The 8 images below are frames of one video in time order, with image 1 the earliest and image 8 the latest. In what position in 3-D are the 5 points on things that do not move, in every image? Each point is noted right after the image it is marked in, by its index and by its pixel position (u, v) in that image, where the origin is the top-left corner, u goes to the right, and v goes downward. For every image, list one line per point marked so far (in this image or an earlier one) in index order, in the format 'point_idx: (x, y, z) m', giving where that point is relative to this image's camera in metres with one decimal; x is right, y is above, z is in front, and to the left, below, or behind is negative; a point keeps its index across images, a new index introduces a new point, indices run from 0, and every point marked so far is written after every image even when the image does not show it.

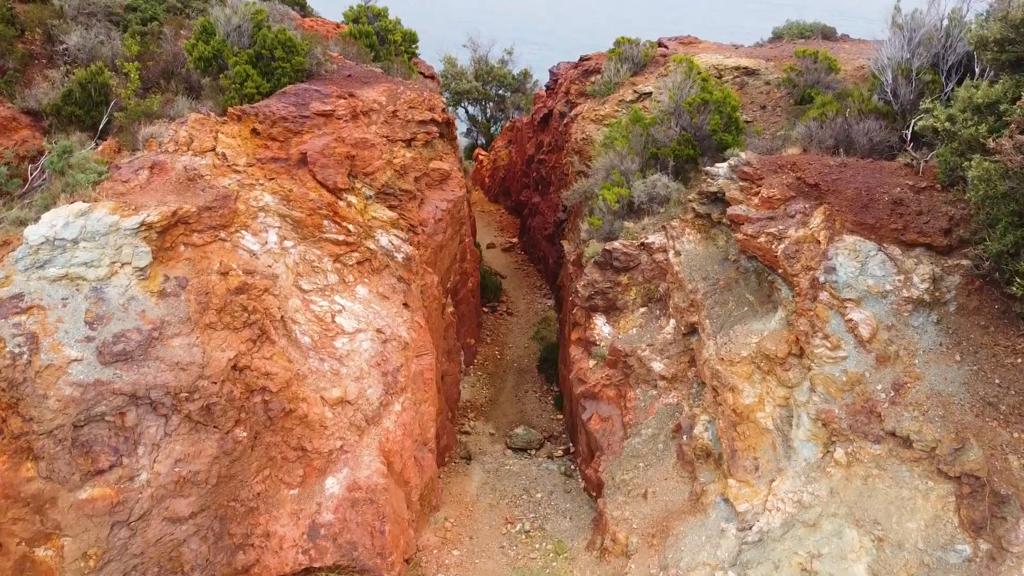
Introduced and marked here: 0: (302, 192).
0: (-1.9, +0.9, +7.4) m
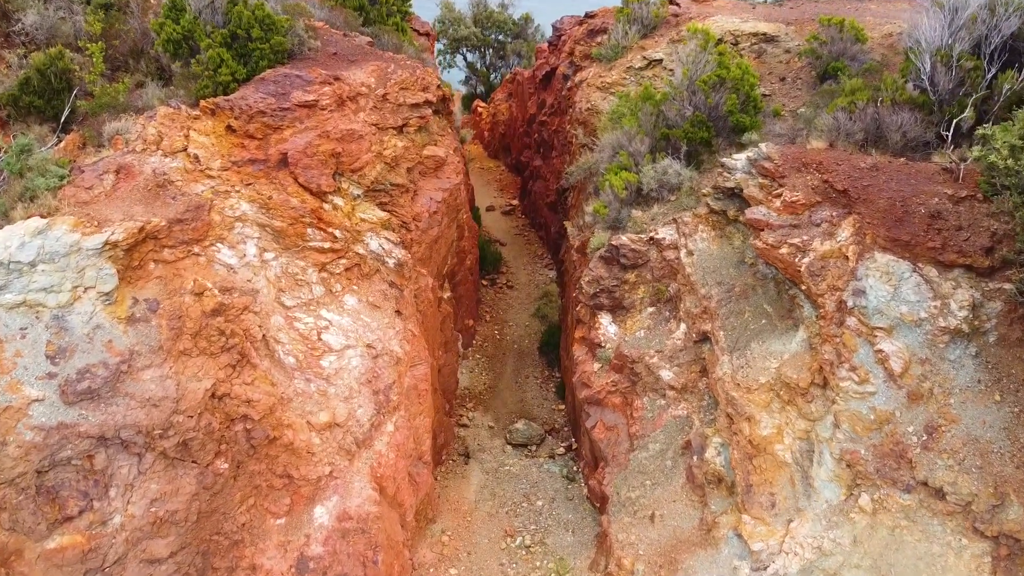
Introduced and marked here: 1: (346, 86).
0: (-1.9, +0.8, +6.8) m
1: (-1.6, +1.9, +7.8) m
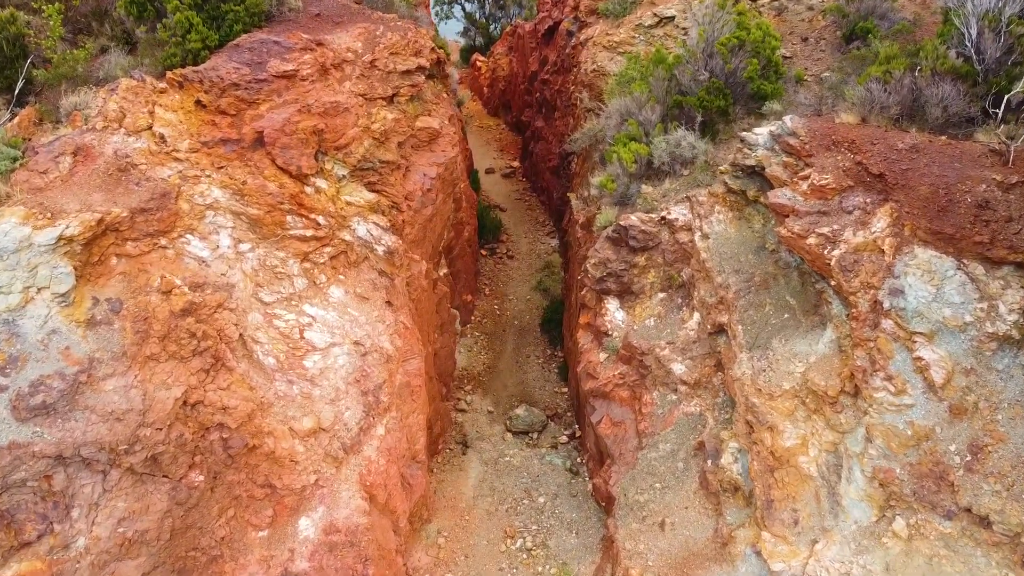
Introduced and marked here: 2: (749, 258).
0: (-1.9, +0.8, +6.2) m
1: (-1.6, +2.1, +7.1) m
2: (+2.0, +0.3, +6.9) m
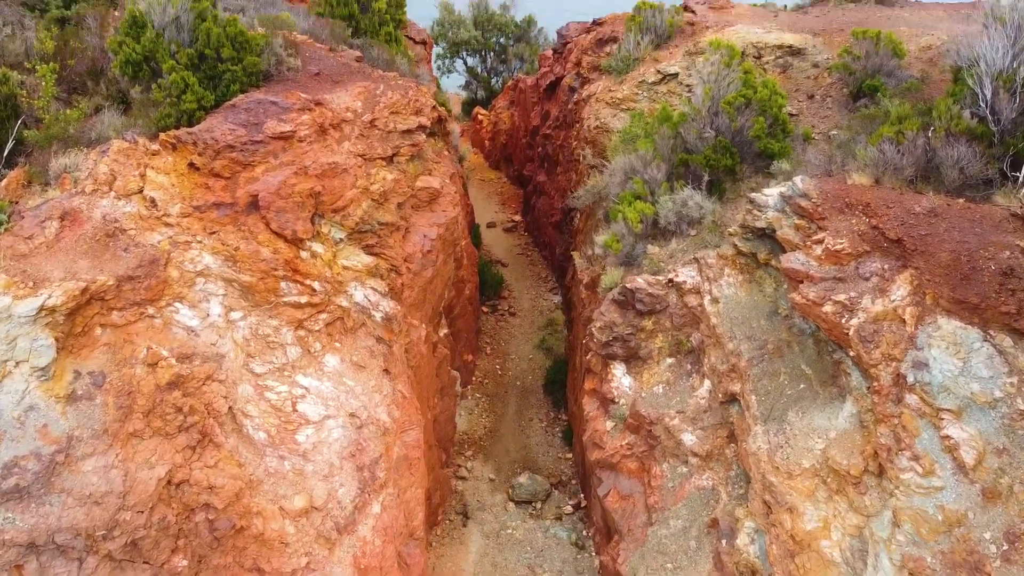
0: (-1.9, +0.3, +6.0) m
1: (-1.6, +1.5, +6.9) m
2: (+2.0, -0.3, +6.6) m
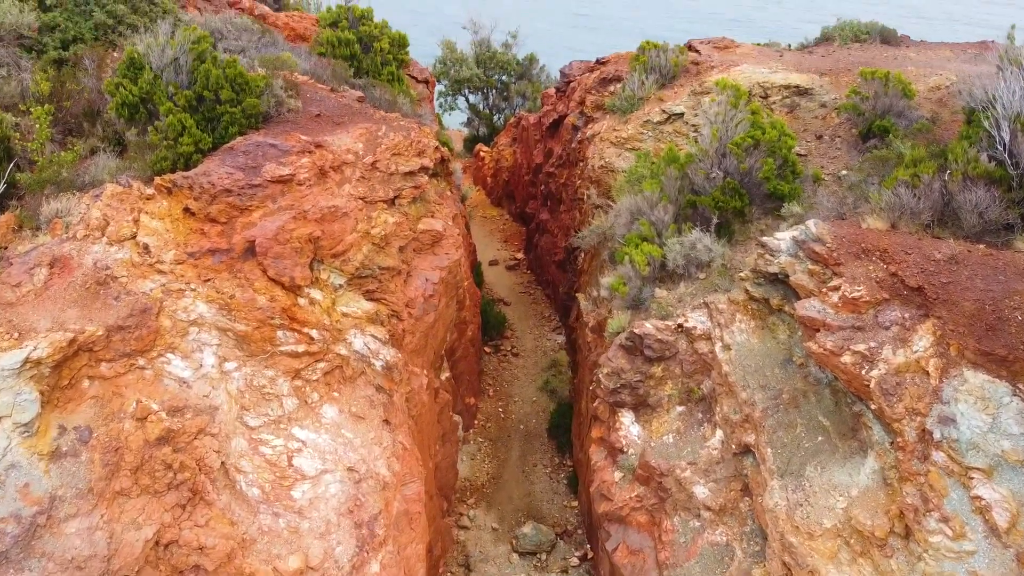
0: (-1.9, 0.0, +5.7) m
1: (-1.5, +1.1, +6.8) m
2: (+2.1, -0.7, +6.4) m
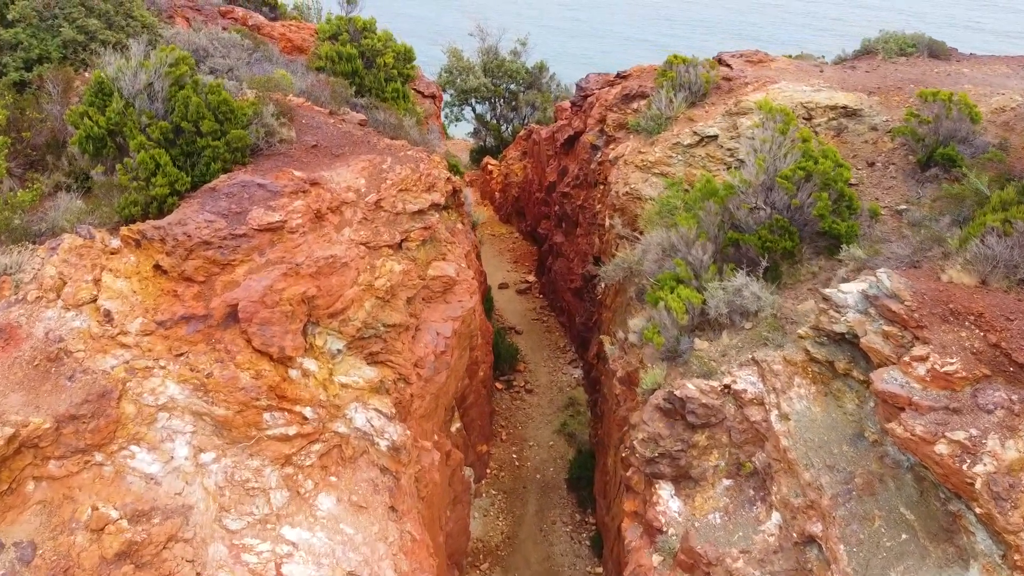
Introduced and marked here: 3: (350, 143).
0: (-1.7, -0.5, +4.9) m
1: (-1.3, +0.7, +5.9) m
2: (+2.2, -1.1, +5.5) m
3: (-1.4, +1.2, +6.8) m
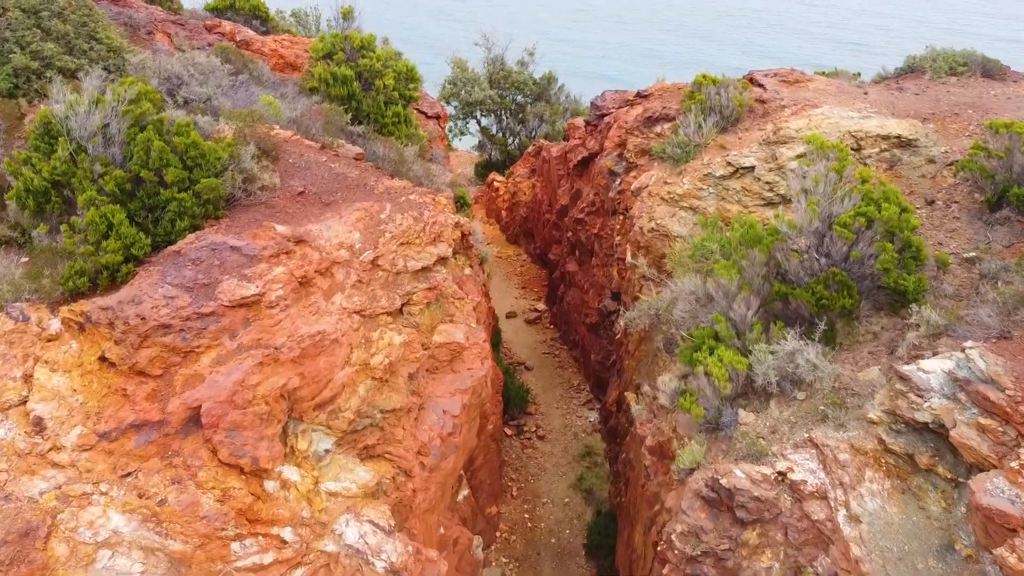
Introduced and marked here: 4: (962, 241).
0: (-1.6, -0.9, +4.0) m
1: (-1.2, +0.2, +5.0) m
2: (+2.4, -1.6, +4.6) m
3: (-1.2, +0.7, +5.9) m
4: (+3.7, +0.4, +6.6) m
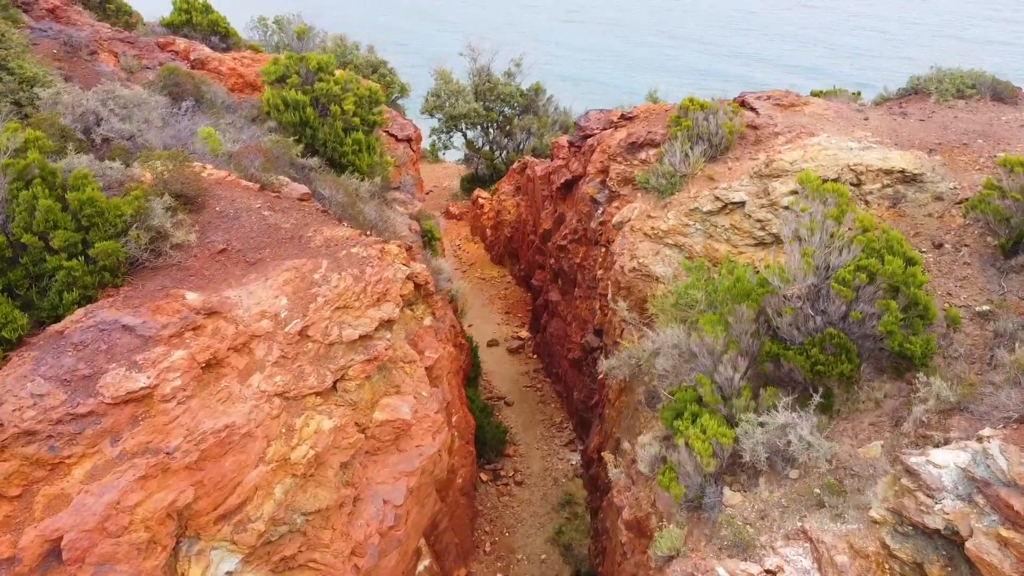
0: (-1.9, -1.4, +3.3) m
1: (-1.5, -0.2, +4.3) m
2: (+2.1, -2.0, +3.9) m
3: (-1.5, +0.3, +5.2) m
4: (+3.4, -0.1, +5.9) m
